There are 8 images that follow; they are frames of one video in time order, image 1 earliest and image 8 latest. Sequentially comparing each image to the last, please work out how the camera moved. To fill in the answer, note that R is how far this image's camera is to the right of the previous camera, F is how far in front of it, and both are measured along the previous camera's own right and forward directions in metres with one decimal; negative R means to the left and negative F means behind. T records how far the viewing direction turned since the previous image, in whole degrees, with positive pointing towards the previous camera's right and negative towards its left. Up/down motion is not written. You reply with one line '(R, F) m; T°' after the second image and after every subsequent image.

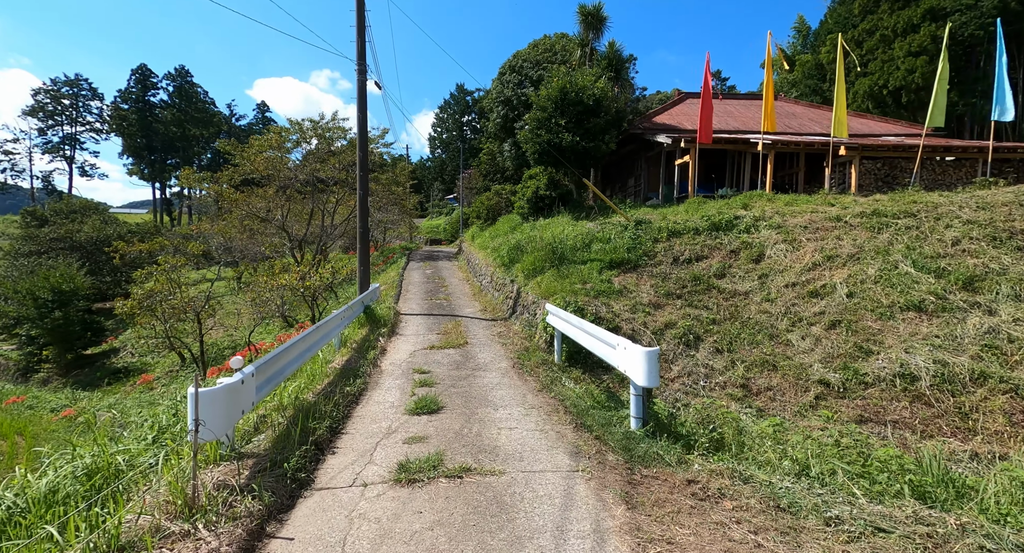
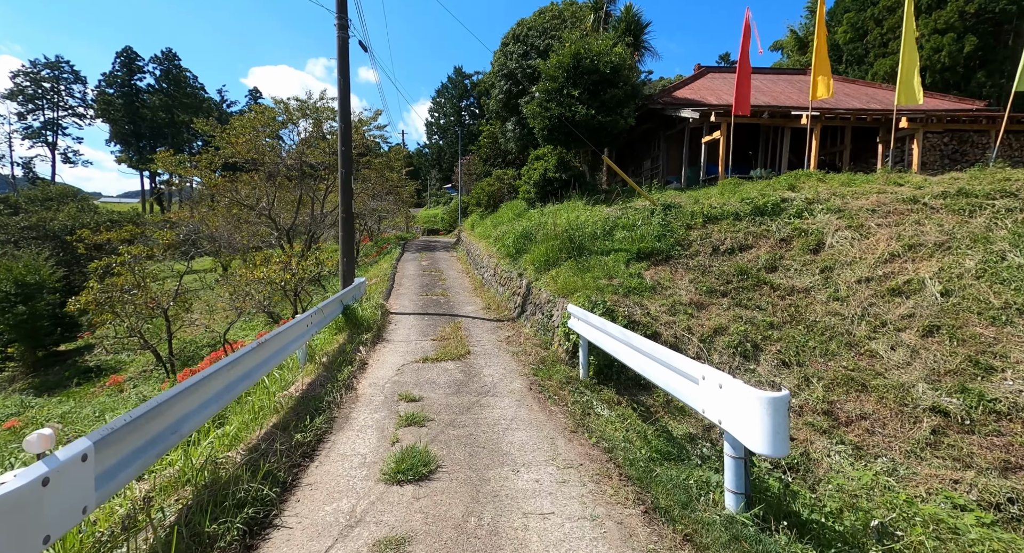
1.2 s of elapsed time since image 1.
(-0.2, +1.3) m; 0°
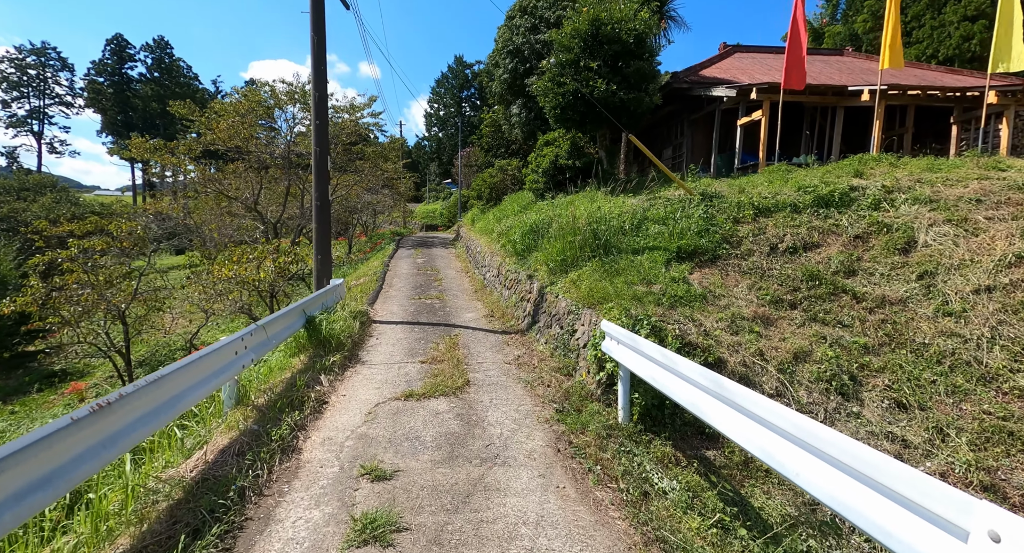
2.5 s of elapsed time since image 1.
(-0.1, +1.3) m; 0°
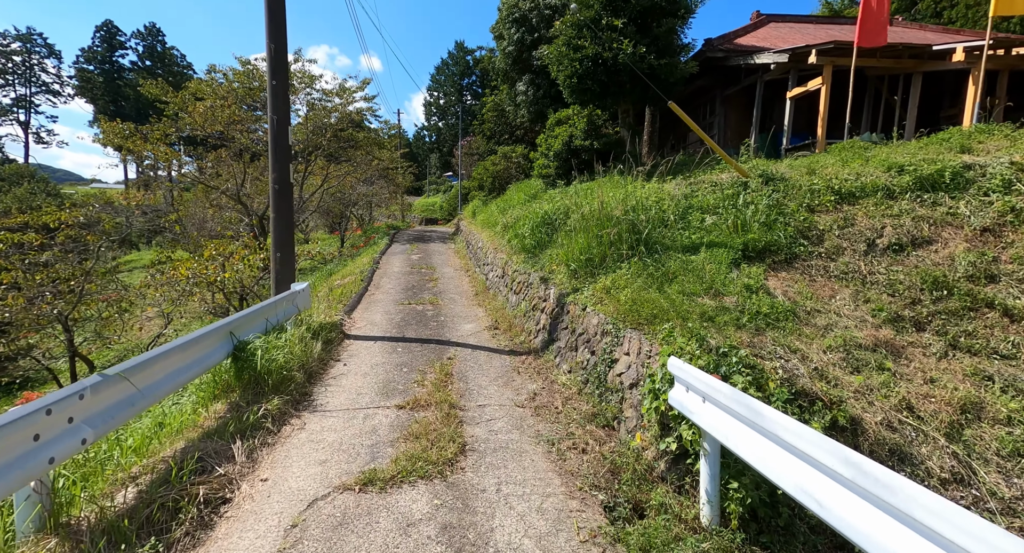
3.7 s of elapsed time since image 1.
(-0.1, +1.4) m; 0°
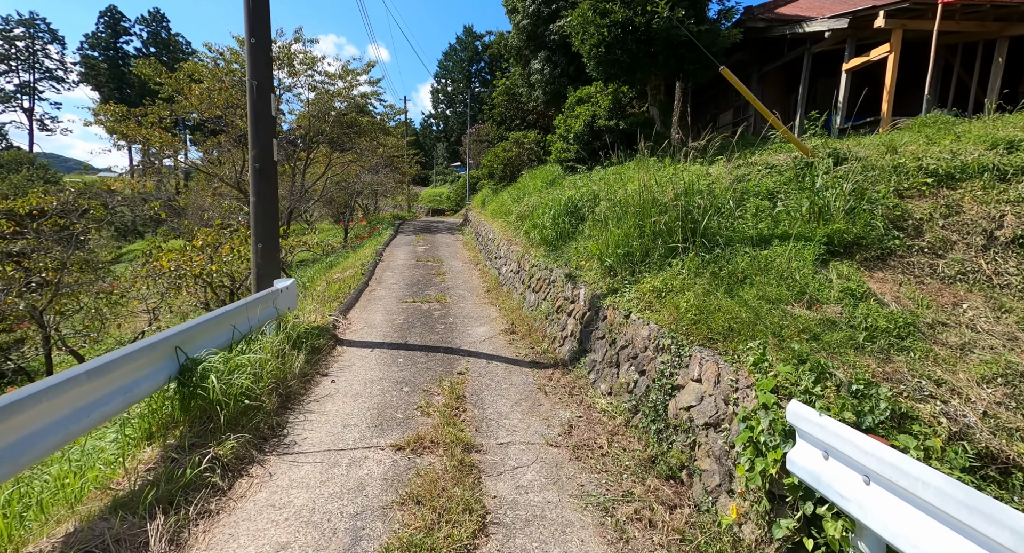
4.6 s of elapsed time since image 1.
(-0.1, +0.8) m; -1°
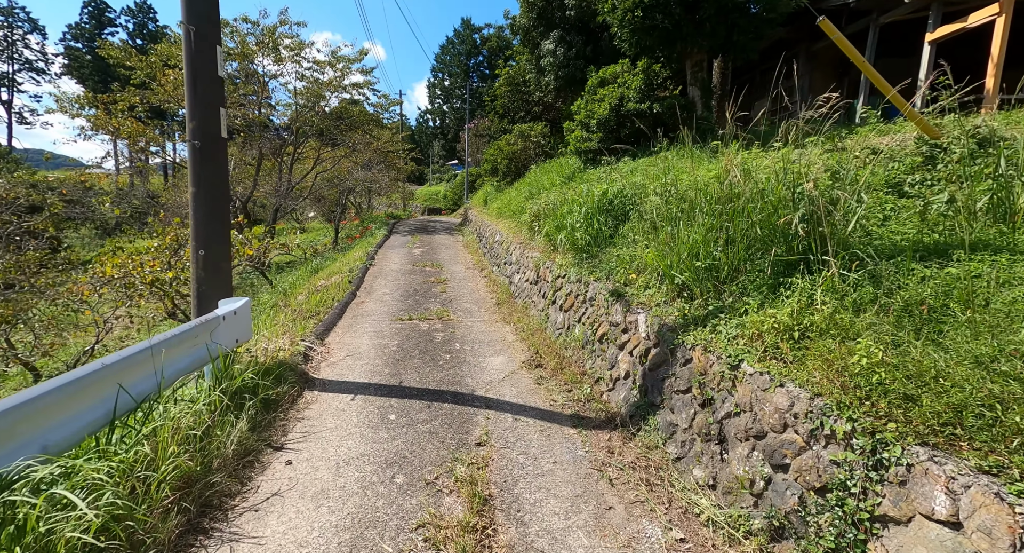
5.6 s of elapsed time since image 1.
(-0.2, +1.2) m; +1°
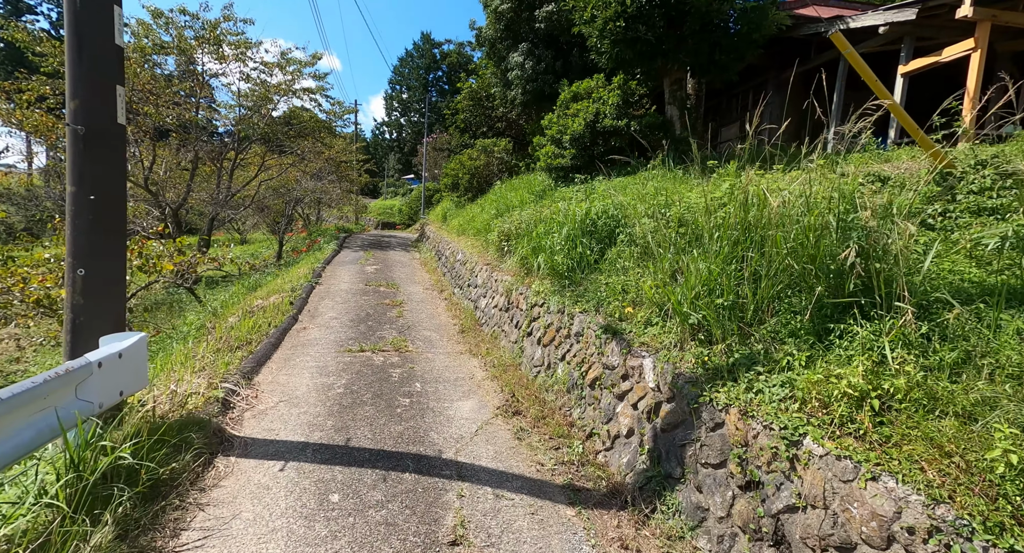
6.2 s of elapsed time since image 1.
(-0.1, +0.6) m; +5°
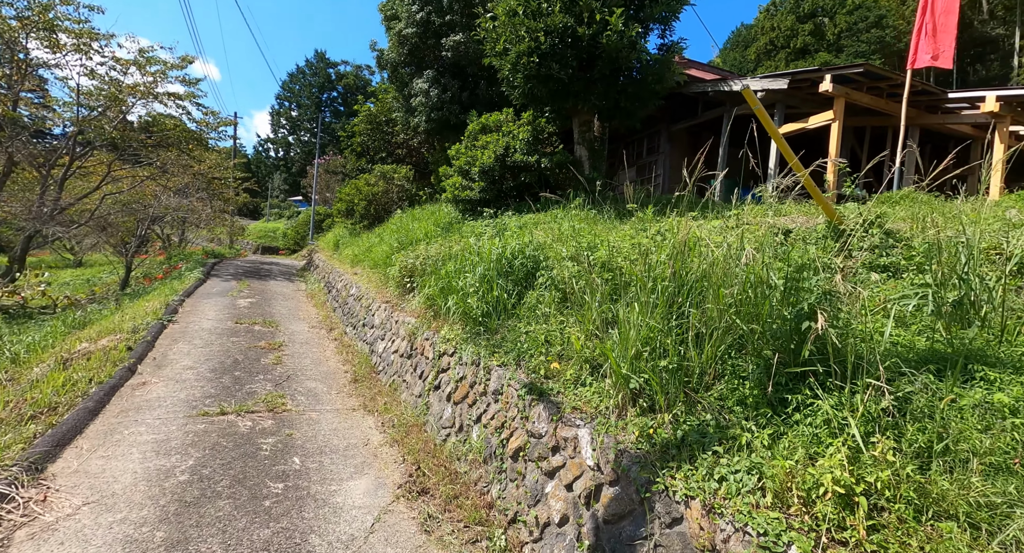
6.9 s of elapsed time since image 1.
(-0.1, +0.5) m; +12°
